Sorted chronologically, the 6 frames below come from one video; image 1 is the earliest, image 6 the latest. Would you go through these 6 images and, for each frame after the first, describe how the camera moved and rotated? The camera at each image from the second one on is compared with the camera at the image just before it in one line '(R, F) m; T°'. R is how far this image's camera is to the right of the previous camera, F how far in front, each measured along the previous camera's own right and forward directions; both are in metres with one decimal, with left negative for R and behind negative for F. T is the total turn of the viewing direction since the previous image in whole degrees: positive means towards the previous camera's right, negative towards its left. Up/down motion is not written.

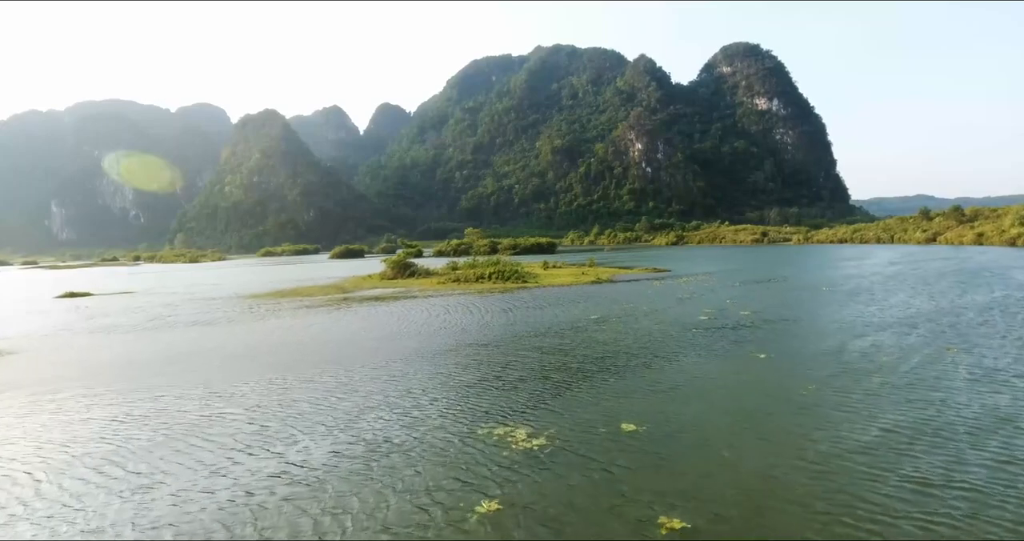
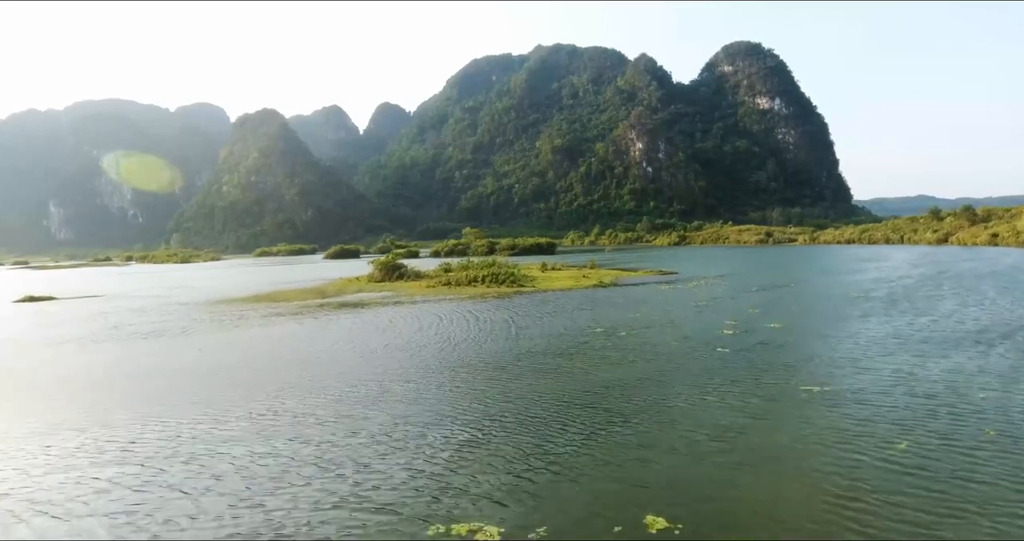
(+0.2, +3.2) m; 0°
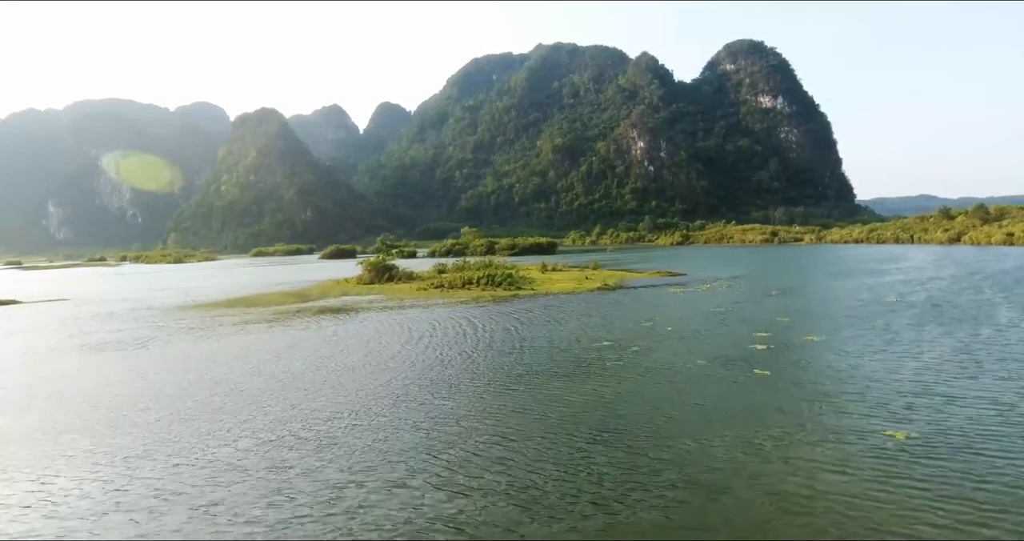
(+0.2, +2.8) m; 0°
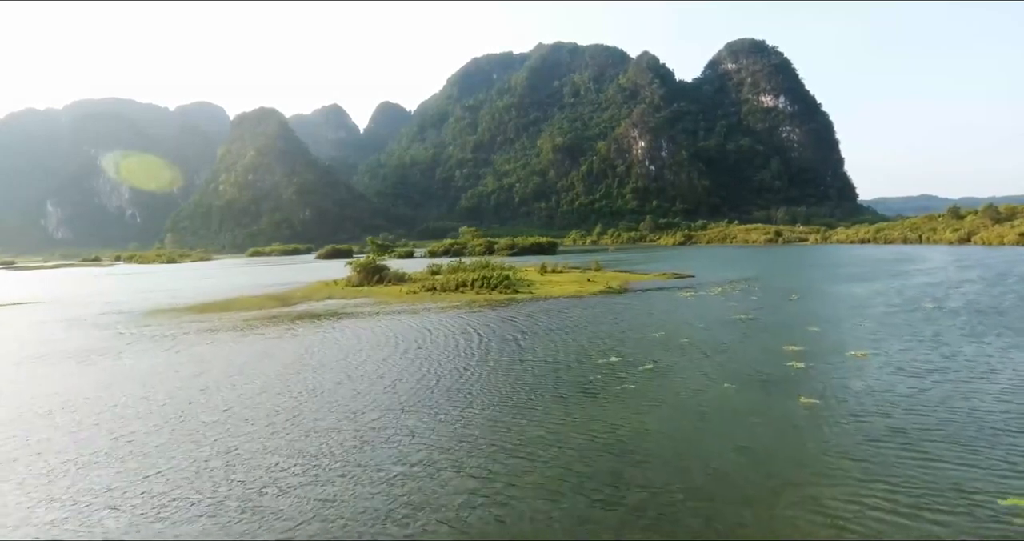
(+0.2, +2.4) m; 0°
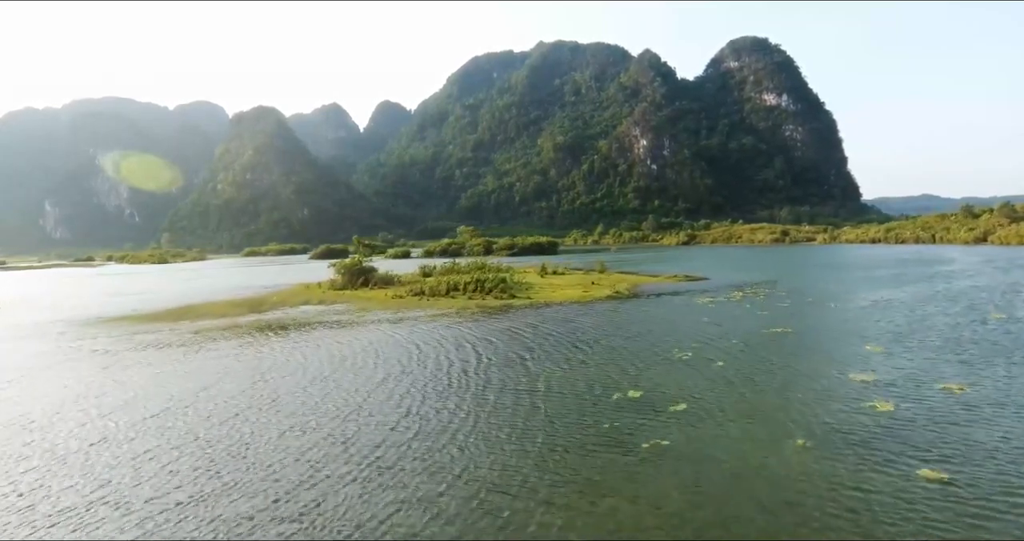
(+0.2, +3.4) m; 0°
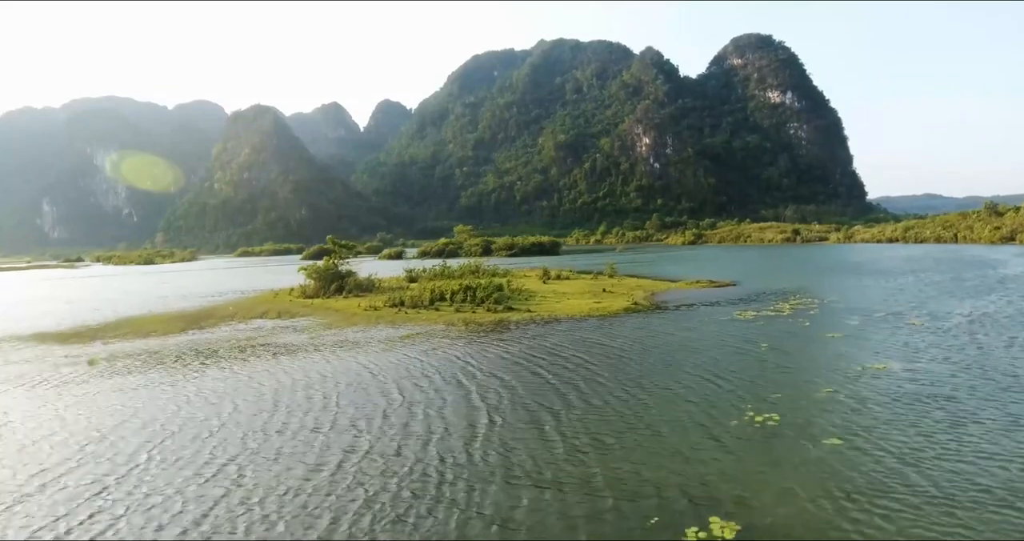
(+0.1, +5.2) m; 0°
